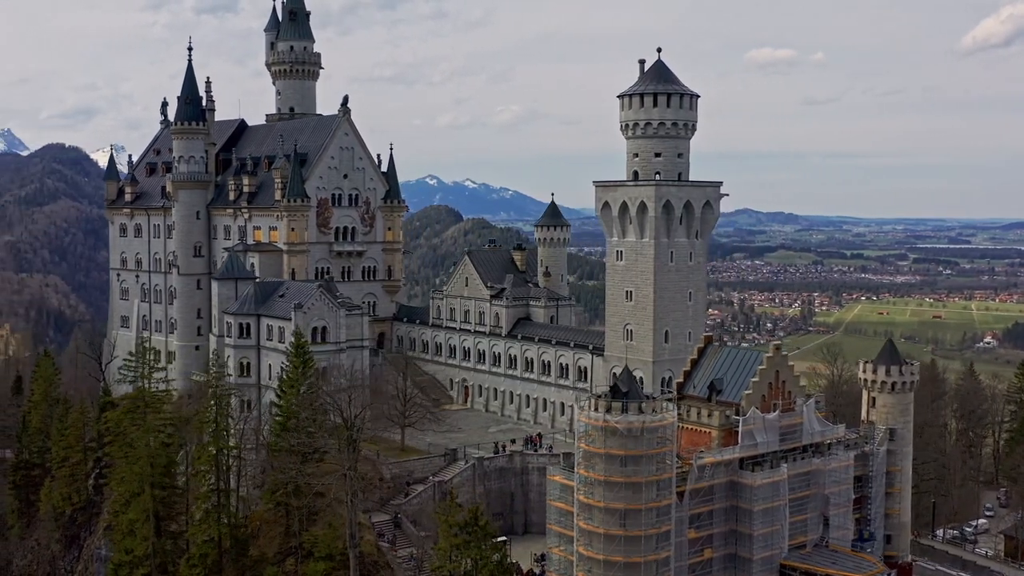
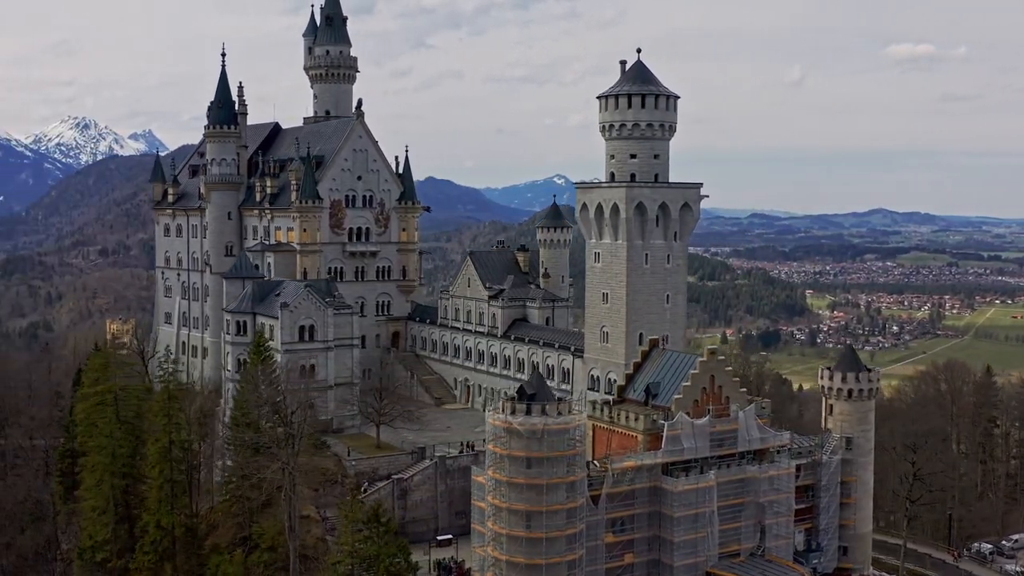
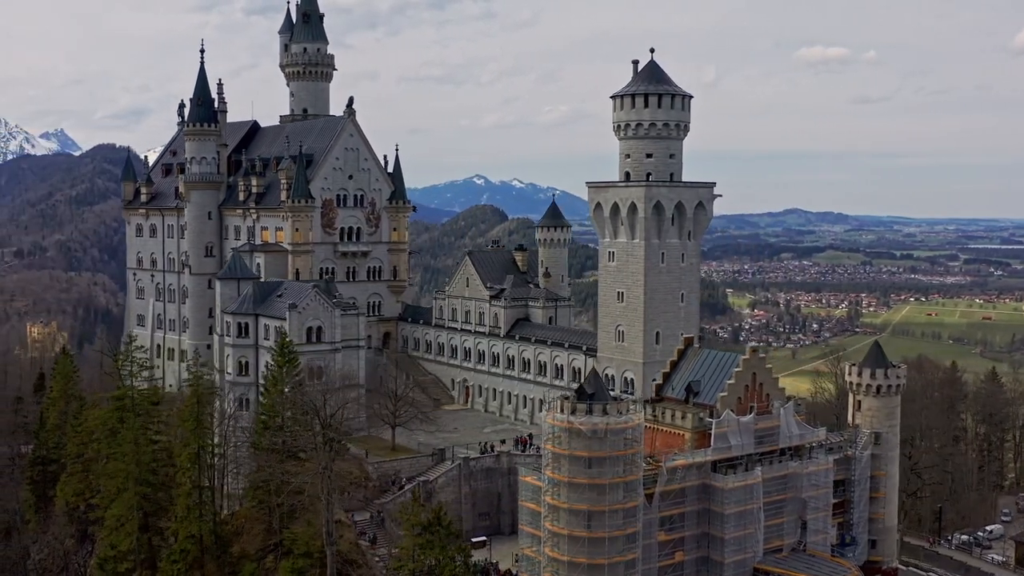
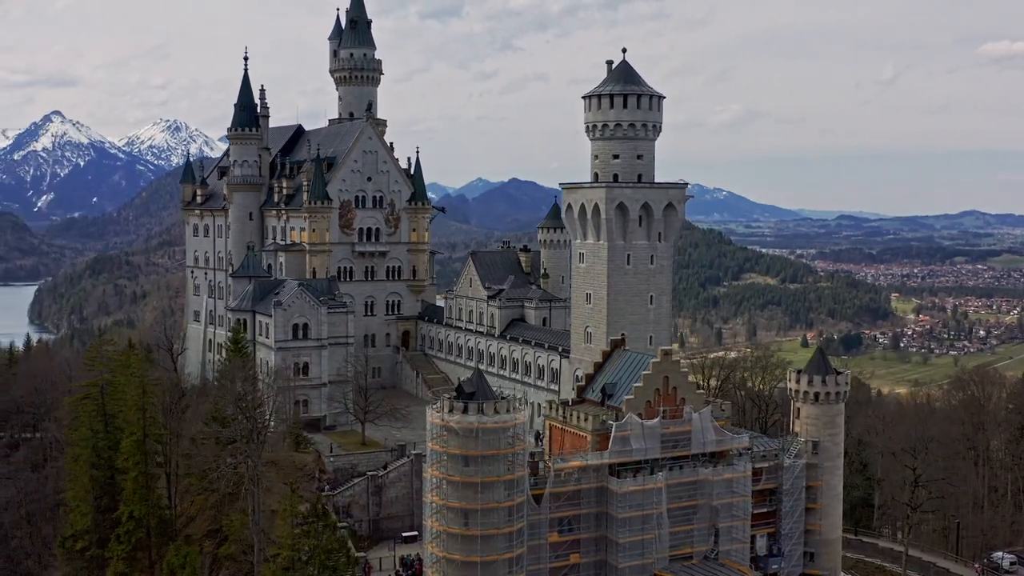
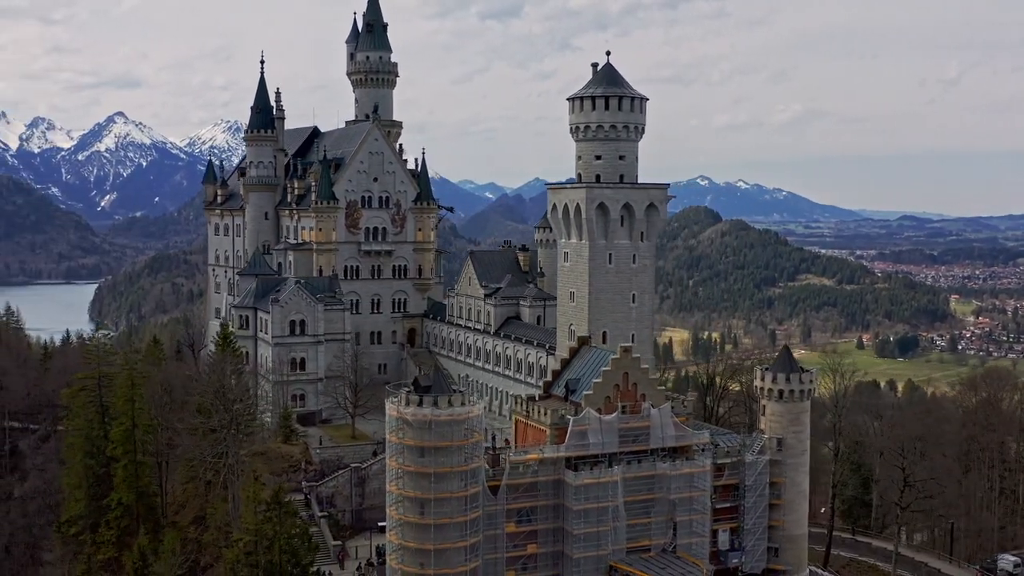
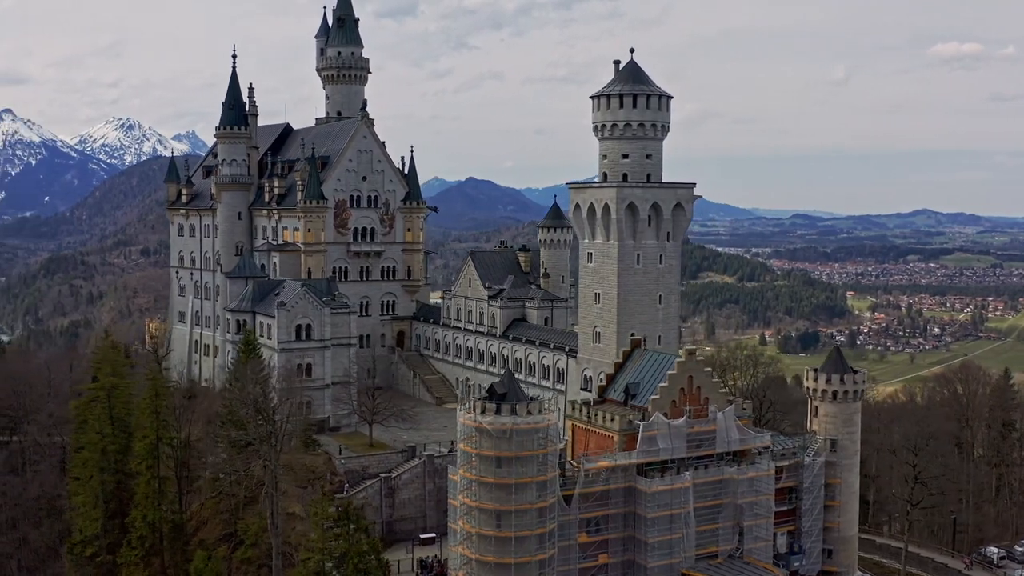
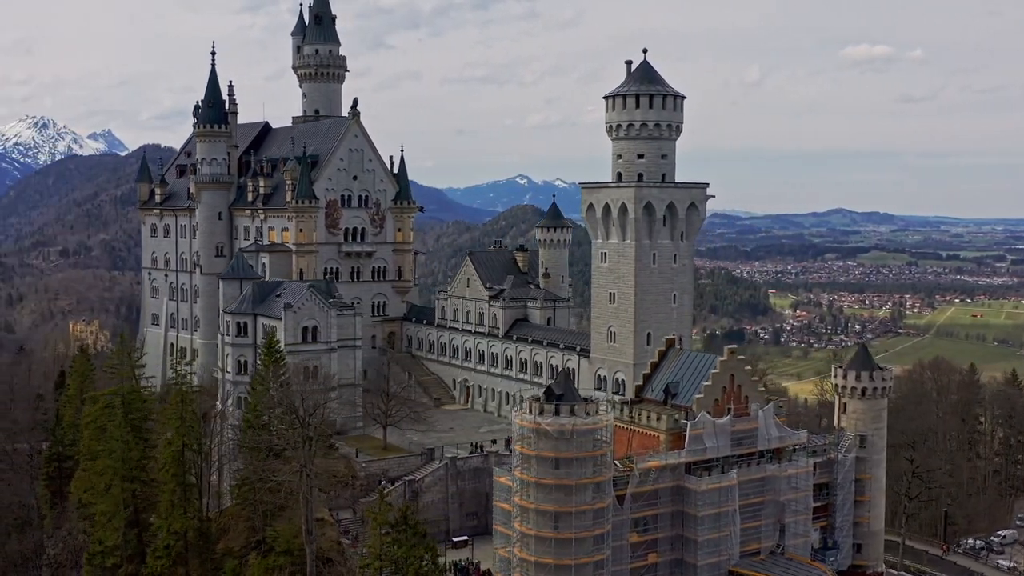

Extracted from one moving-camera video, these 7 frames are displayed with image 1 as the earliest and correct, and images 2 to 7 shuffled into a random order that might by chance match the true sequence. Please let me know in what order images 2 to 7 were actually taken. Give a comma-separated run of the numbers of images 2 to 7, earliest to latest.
3, 7, 2, 6, 4, 5
